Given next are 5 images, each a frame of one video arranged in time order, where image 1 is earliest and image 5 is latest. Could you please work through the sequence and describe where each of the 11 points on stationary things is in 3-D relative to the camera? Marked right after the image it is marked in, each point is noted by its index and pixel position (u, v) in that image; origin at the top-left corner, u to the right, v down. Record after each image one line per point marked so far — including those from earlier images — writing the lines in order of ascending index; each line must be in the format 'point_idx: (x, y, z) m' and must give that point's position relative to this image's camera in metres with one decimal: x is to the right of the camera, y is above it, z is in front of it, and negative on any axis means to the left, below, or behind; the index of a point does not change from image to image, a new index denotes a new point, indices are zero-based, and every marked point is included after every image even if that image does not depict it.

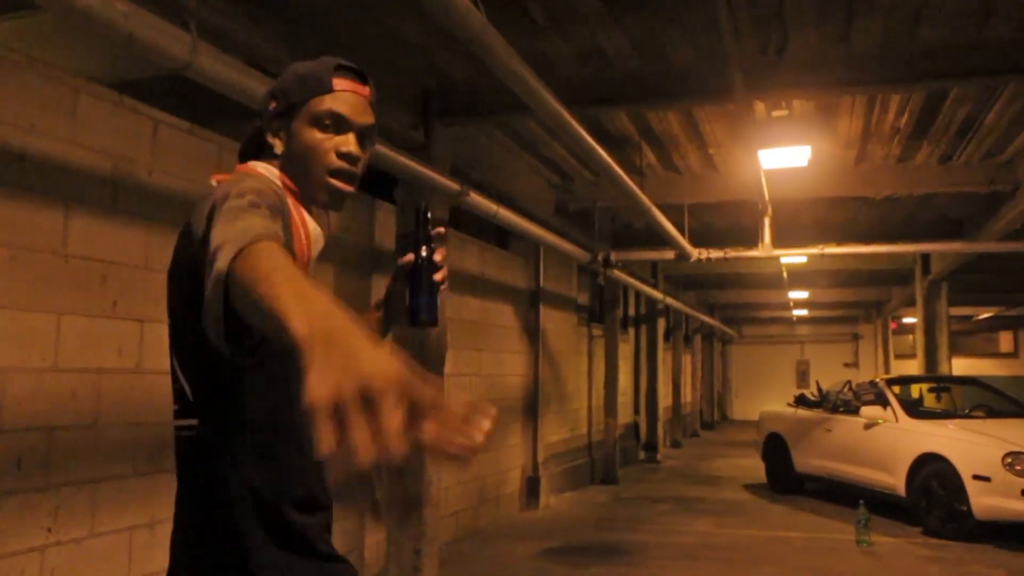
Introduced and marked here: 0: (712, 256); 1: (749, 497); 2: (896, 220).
0: (+2.0, +0.3, +8.4) m
1: (+2.6, -2.3, +9.3) m
2: (+4.1, +0.7, +8.9) m
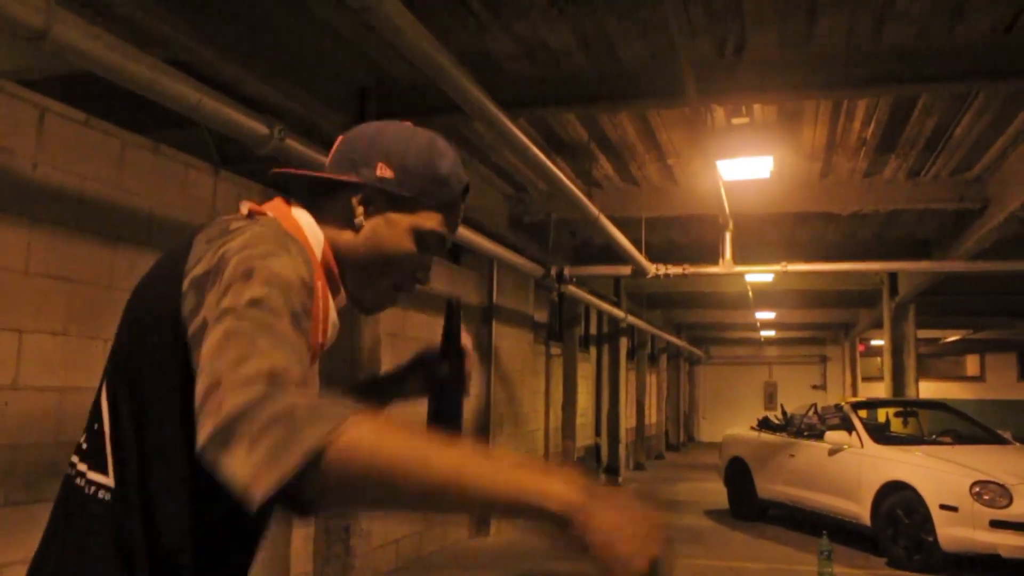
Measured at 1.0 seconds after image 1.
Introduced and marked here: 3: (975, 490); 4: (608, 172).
0: (+1.5, +0.2, +8.0) m
1: (+2.1, -2.5, +8.9) m
2: (+3.6, +0.5, +8.6) m
3: (+3.4, -1.5, +6.1) m
4: (+0.8, +1.0, +7.0) m
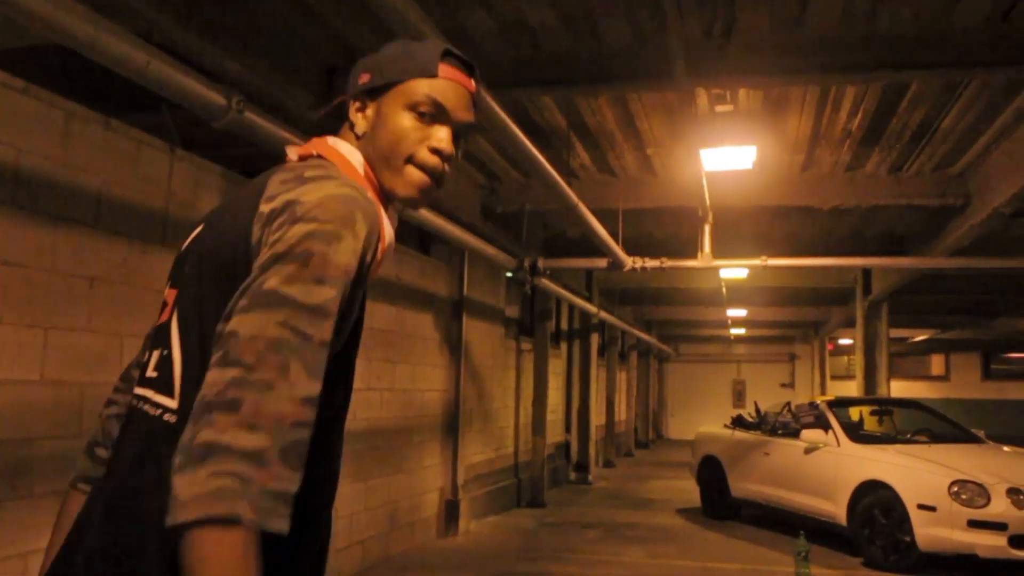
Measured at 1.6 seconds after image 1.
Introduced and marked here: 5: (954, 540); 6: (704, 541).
0: (+1.3, +0.2, +7.8) m
1: (+1.8, -2.5, +8.8) m
2: (+3.3, +0.5, +8.6) m
3: (+3.2, -1.4, +6.0) m
4: (+0.6, +1.0, +6.8) m
5: (+3.1, -1.8, +5.9) m
6: (+1.8, -2.4, +7.8) m
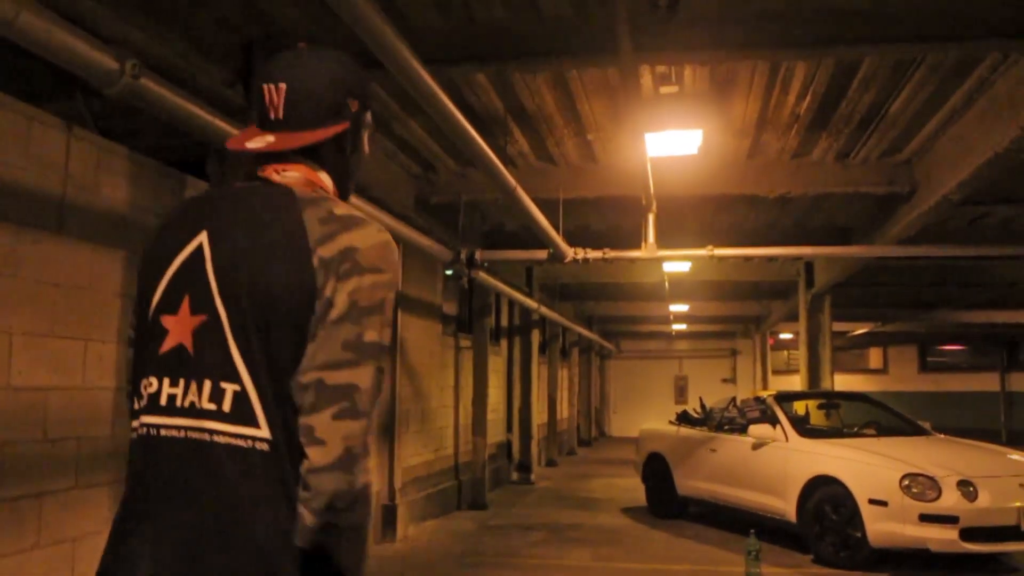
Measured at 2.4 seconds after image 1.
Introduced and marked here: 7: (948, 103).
0: (+0.7, +0.3, +7.6) m
1: (+1.2, -2.4, +8.5) m
2: (+2.7, +0.6, +8.4) m
3: (+2.7, -1.4, +5.8) m
4: (+0.1, +1.1, +6.5) m
5: (+2.7, -1.7, +5.8) m
6: (+1.2, -2.3, +7.5) m
7: (+2.8, +1.2, +5.4) m
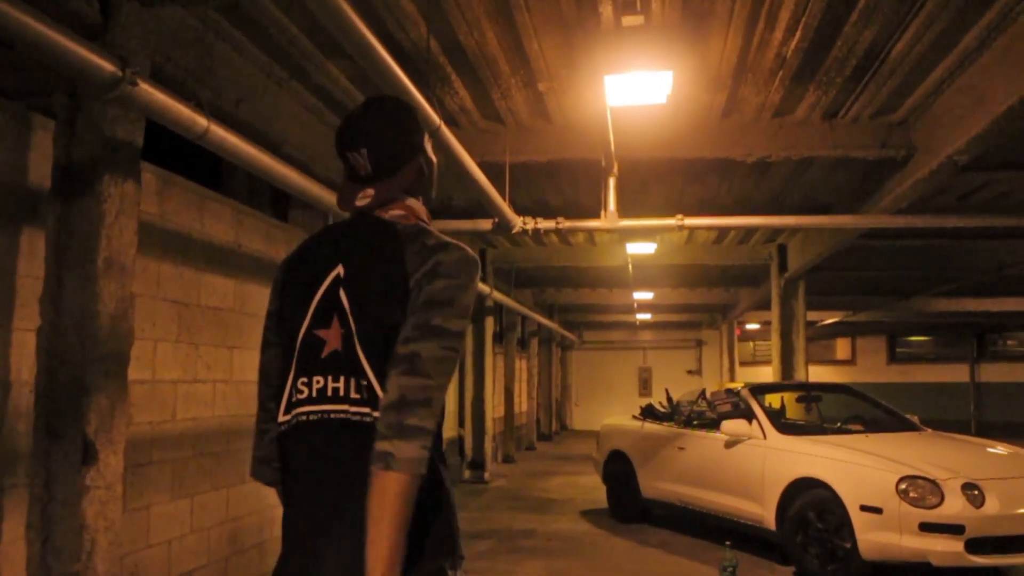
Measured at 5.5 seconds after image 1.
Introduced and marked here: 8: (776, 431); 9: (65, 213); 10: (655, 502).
0: (+0.3, +0.5, +6.7) m
1: (+0.7, -2.2, +7.7) m
2: (+2.2, +0.8, +7.6) m
3: (+2.4, -1.2, +5.1) m
4: (-0.3, +1.3, +5.6) m
5: (+2.3, -1.6, +5.0) m
6: (+0.8, -2.1, +6.7) m
7: (+2.5, +1.3, +4.6) m
8: (+2.0, -1.1, +6.2) m
9: (-2.0, +0.3, +3.7) m
10: (+1.3, -1.9, +7.5) m
